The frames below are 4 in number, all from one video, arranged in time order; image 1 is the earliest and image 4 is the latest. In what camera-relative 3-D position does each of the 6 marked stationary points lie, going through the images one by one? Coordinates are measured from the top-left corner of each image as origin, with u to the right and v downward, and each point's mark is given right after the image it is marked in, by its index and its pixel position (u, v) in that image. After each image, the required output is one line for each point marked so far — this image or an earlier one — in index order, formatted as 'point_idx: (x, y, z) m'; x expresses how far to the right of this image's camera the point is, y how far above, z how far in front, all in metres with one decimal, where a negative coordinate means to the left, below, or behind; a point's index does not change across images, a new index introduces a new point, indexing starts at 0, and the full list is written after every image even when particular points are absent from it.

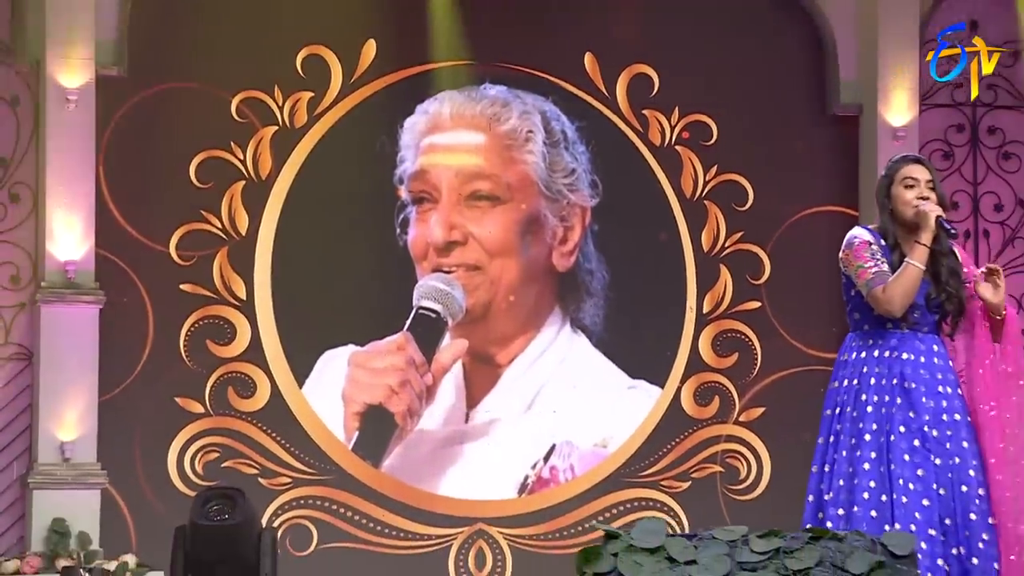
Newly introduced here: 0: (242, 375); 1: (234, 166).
0: (-1.5, -0.5, +6.3) m
1: (-1.5, +0.7, +6.3) m
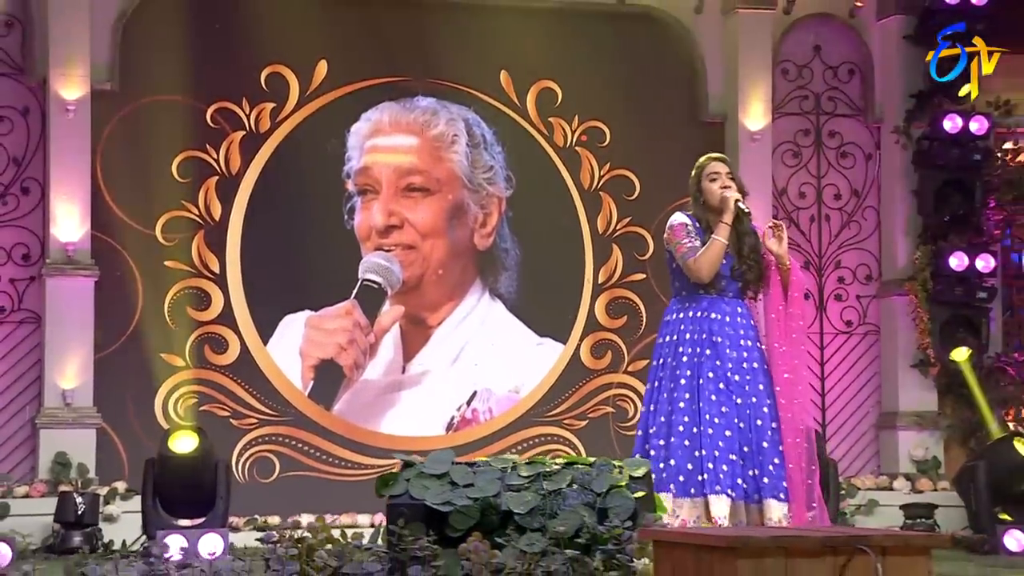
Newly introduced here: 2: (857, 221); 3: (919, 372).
0: (-2.0, -0.3, +7.6) m
1: (-2.0, +0.8, +7.6) m
2: (+2.5, +0.5, +8.3) m
3: (+2.9, -0.6, +8.1) m
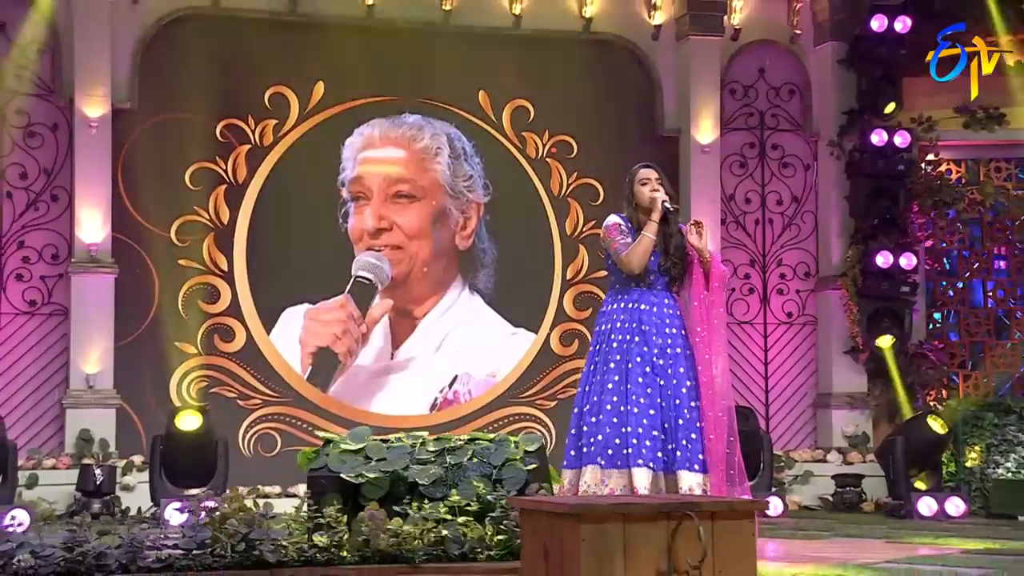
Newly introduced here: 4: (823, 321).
0: (-2.1, -0.3, +8.6) m
1: (-2.2, +0.8, +8.5) m
2: (+2.3, +0.5, +9.3) m
3: (+2.7, -0.5, +9.1) m
4: (+2.5, -0.3, +9.2) m
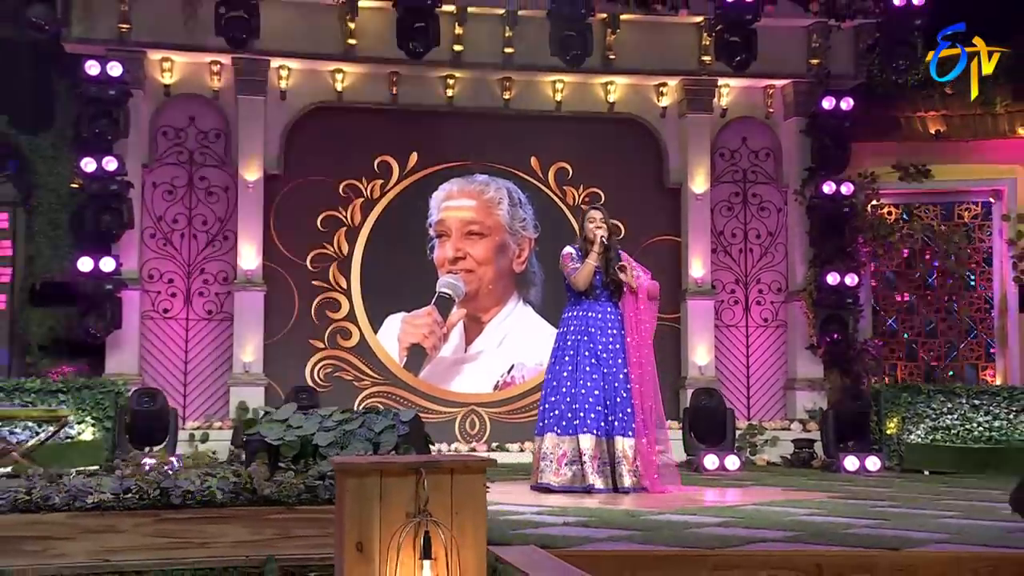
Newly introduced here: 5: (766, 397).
0: (-1.7, -0.4, +11.8) m
1: (-1.8, +0.7, +11.7) m
2: (+2.8, +0.4, +12.3) m
3: (+3.1, -0.7, +12.1) m
4: (+3.0, -0.4, +12.2) m
5: (+2.7, -1.2, +12.4) m
